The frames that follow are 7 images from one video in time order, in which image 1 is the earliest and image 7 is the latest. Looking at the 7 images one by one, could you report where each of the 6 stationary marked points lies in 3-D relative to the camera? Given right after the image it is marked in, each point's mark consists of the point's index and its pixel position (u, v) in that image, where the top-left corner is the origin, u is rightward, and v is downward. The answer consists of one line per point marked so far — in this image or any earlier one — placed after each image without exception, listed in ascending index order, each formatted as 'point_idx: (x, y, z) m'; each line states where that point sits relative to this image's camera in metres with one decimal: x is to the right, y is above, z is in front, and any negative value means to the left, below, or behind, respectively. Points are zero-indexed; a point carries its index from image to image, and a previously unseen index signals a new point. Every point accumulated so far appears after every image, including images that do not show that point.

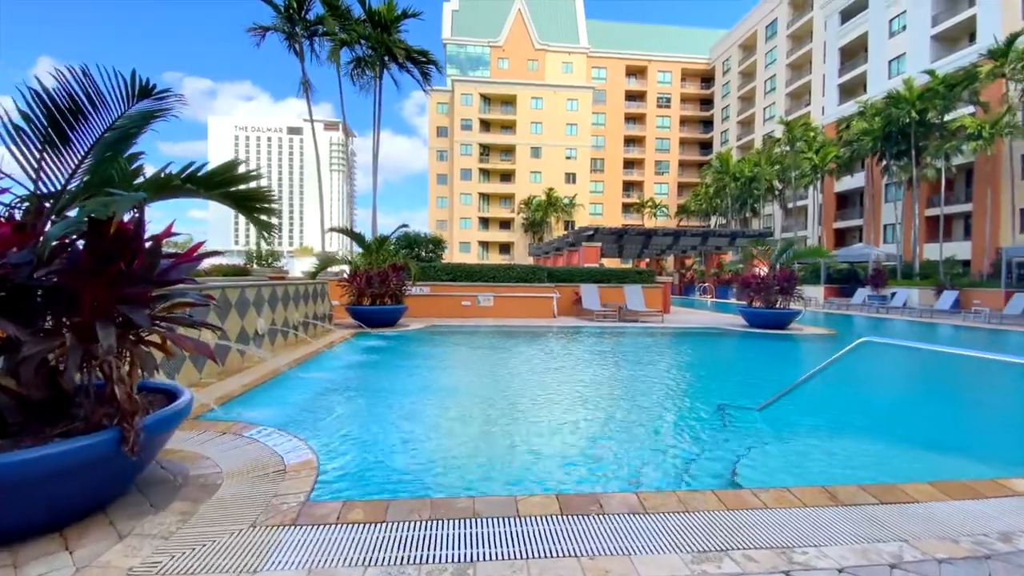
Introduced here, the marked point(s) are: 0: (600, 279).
0: (+3.0, +0.3, +16.2) m
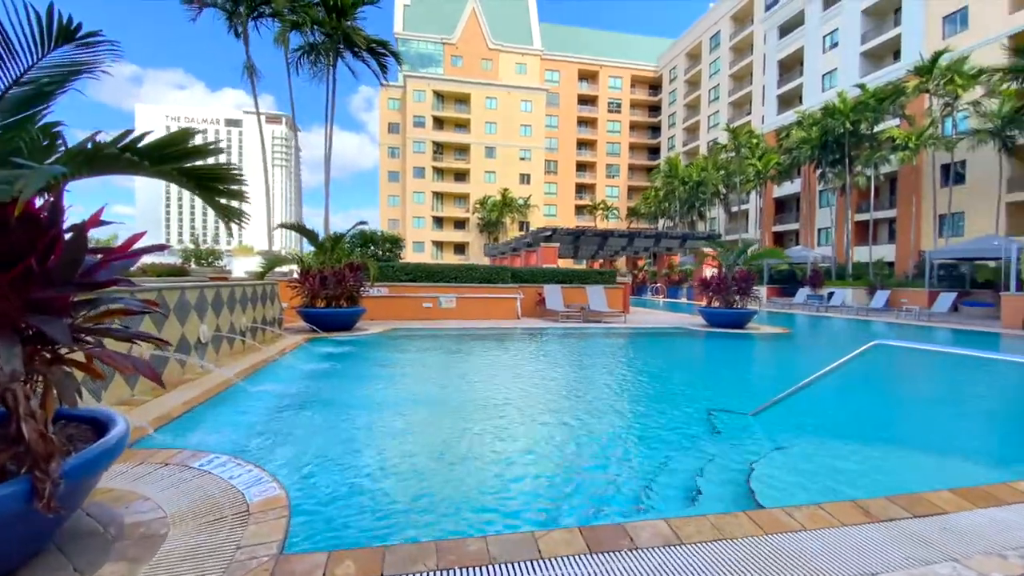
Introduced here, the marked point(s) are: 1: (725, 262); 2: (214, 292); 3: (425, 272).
0: (+1.7, +0.3, +16.1) m
1: (+7.1, +0.9, +15.9) m
2: (-4.3, -0.1, +6.9) m
3: (-2.7, +0.5, +14.6) m
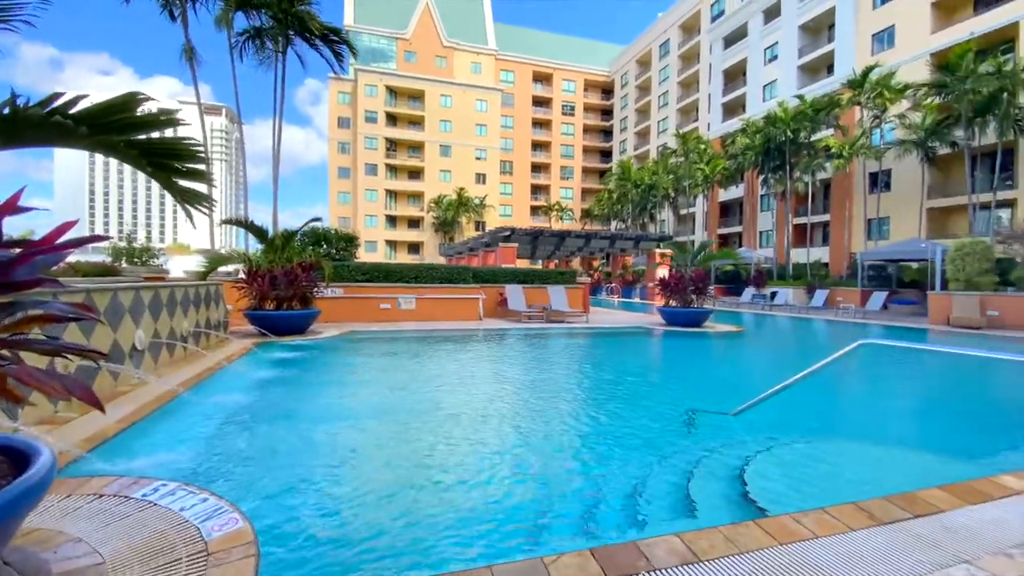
0: (+0.4, +0.3, +16.0) m
1: (+5.8, +0.9, +16.3) m
2: (-4.7, -0.1, +6.2) m
3: (-3.9, +0.5, +14.1) m
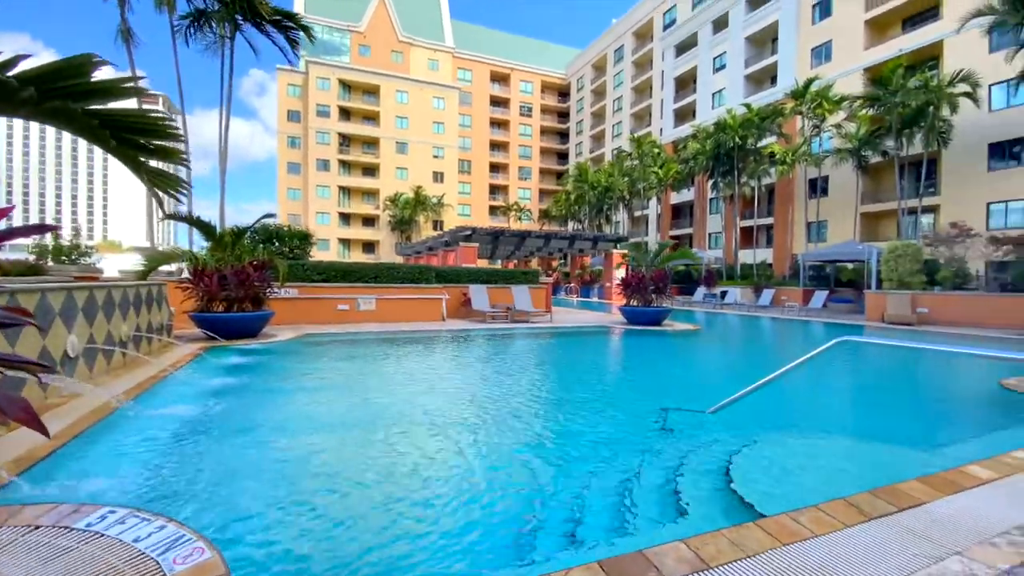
0: (-0.9, +0.3, +15.8) m
1: (+4.5, +0.9, +16.6) m
2: (-5.0, -0.1, +5.6) m
3: (-4.9, +0.5, +13.5) m
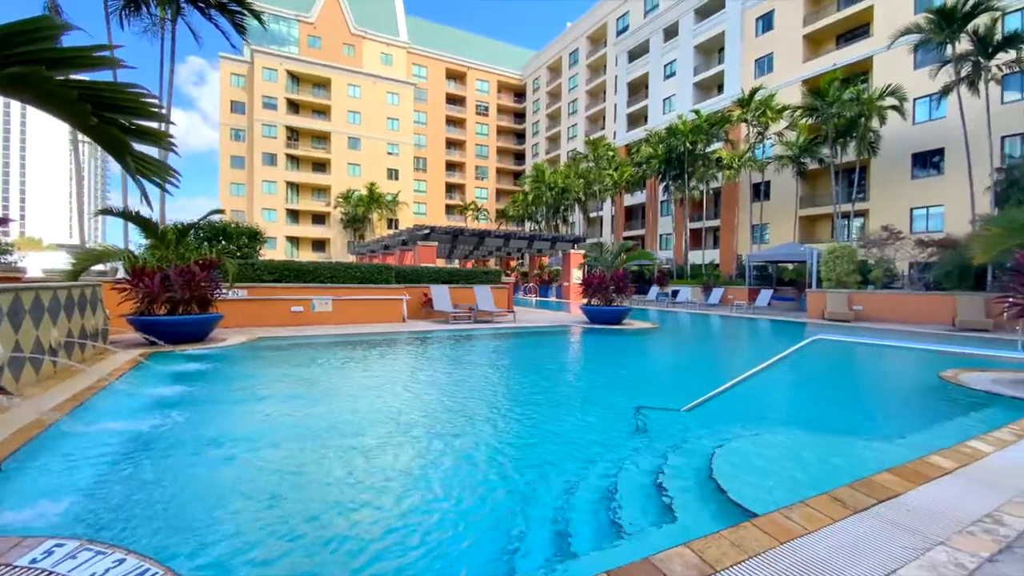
0: (-2.1, +0.3, +15.6) m
1: (+3.1, +0.9, +16.9) m
2: (-5.3, -0.1, +5.0) m
3: (-5.9, +0.4, +12.9) m
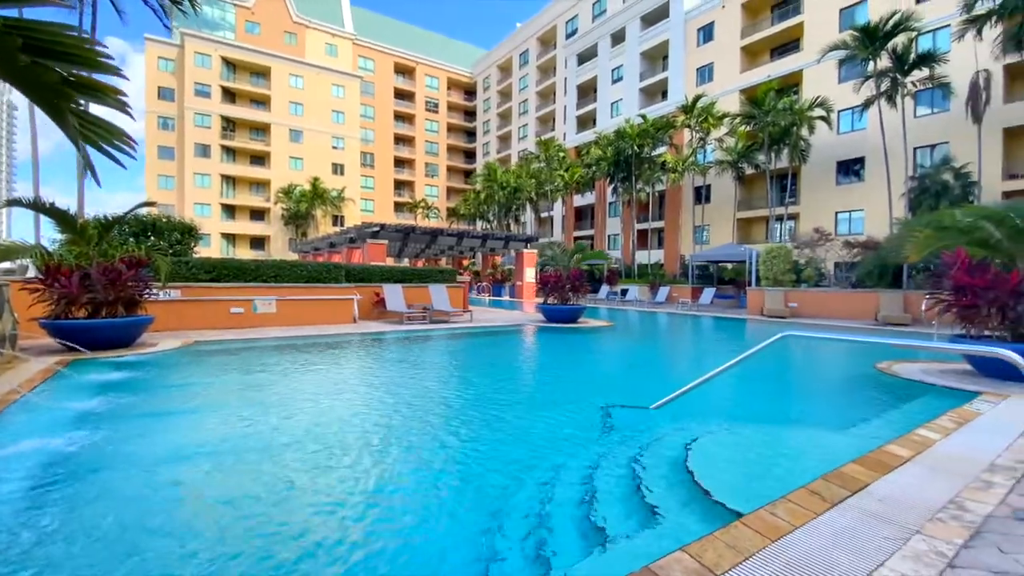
0: (-3.6, +0.3, +15.1) m
1: (+1.5, +0.9, +17.0) m
2: (-5.6, -0.1, +4.3) m
3: (-7.1, +0.4, +12.1) m
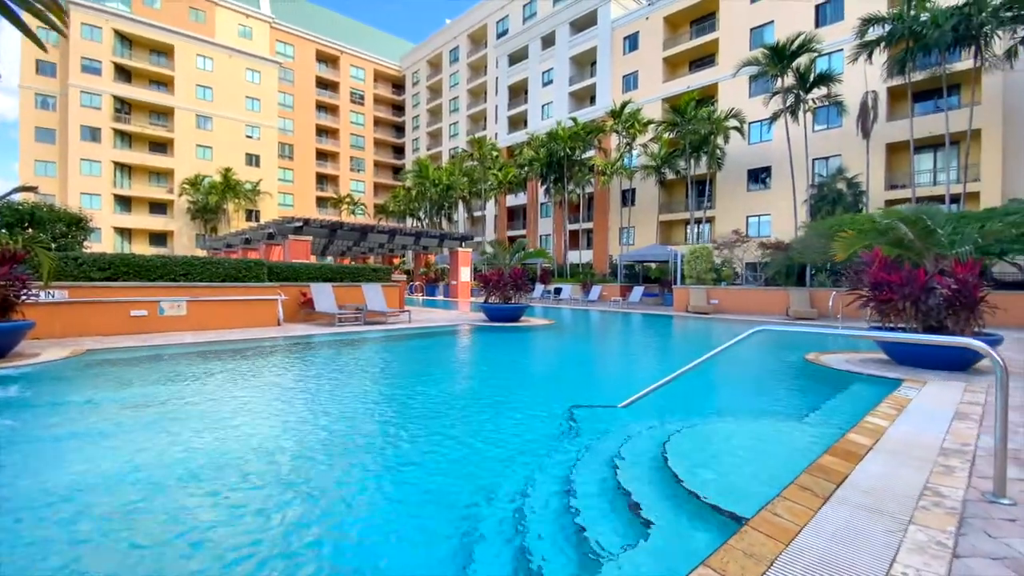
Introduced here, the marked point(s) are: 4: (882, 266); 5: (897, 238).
0: (-5.4, +0.3, +14.2) m
1: (-0.6, +1.0, +16.7) m
2: (-5.8, -0.1, +3.2) m
3: (-8.4, +0.4, +10.6) m
4: (+5.7, +0.3, +7.3) m
5: (+6.1, +0.8, +7.6) m
